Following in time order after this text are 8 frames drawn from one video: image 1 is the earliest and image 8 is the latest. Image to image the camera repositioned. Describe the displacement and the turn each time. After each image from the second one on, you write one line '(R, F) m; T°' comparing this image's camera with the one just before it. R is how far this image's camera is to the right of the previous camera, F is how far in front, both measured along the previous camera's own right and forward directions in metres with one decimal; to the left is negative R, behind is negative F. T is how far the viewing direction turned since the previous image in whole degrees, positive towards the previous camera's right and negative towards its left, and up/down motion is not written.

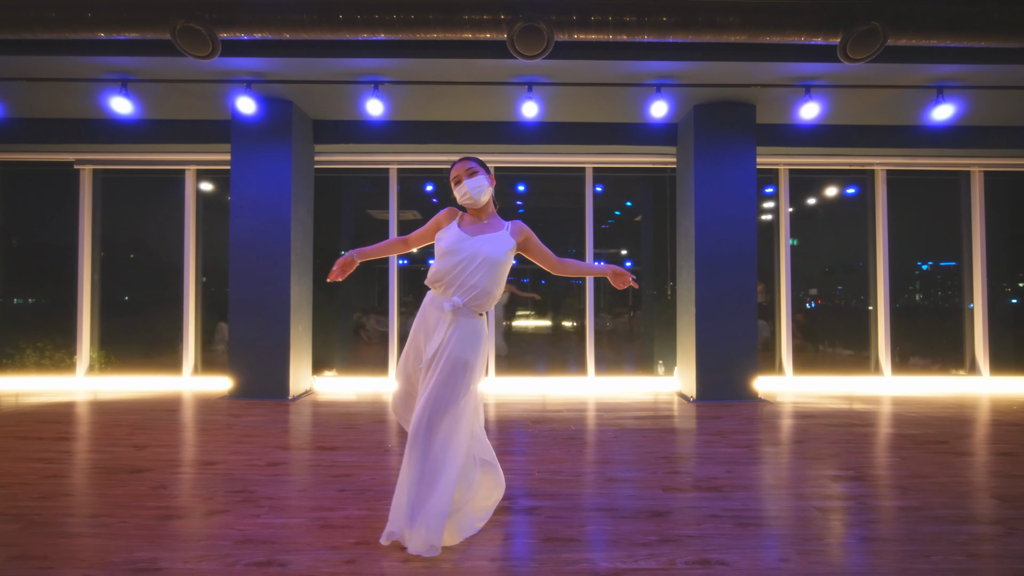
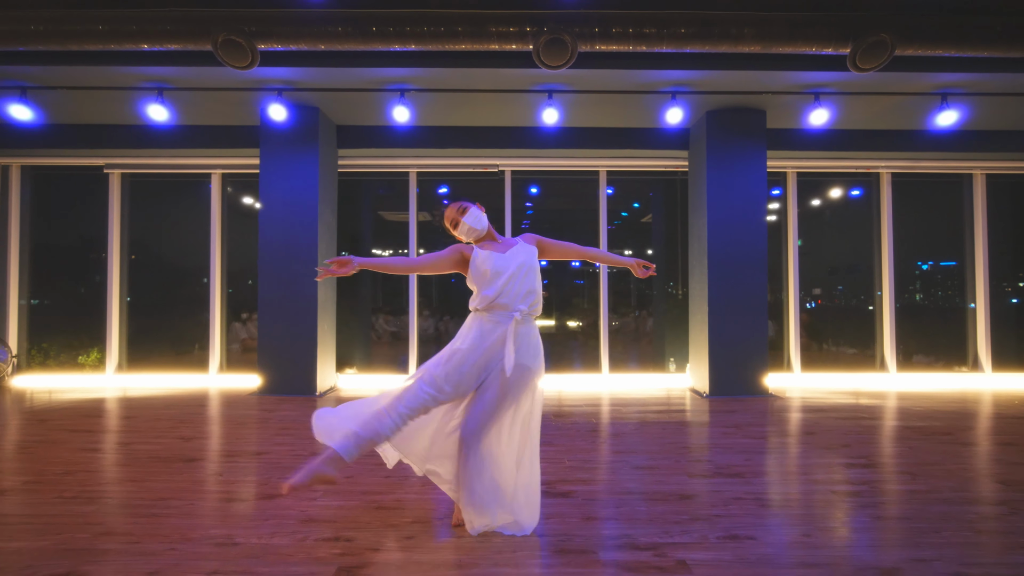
(-0.1, -0.2) m; 0°
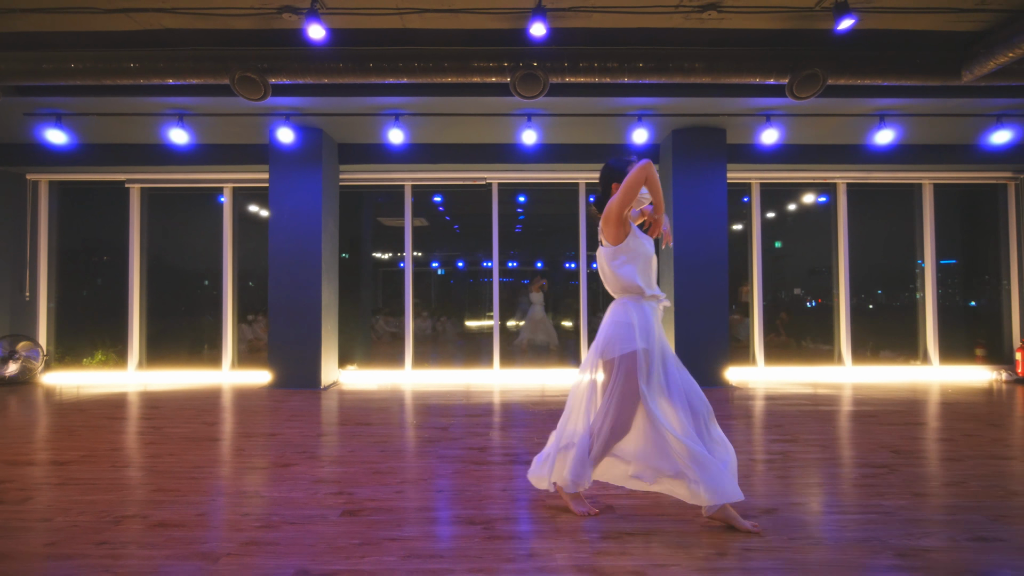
(+0.1, -0.5) m; 0°
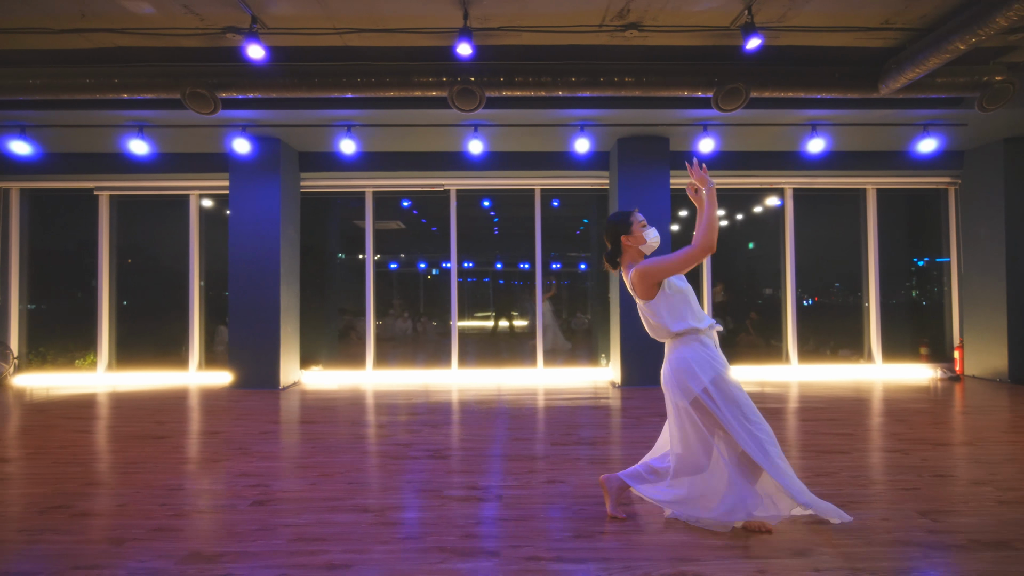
(+0.4, -0.2) m; 0°
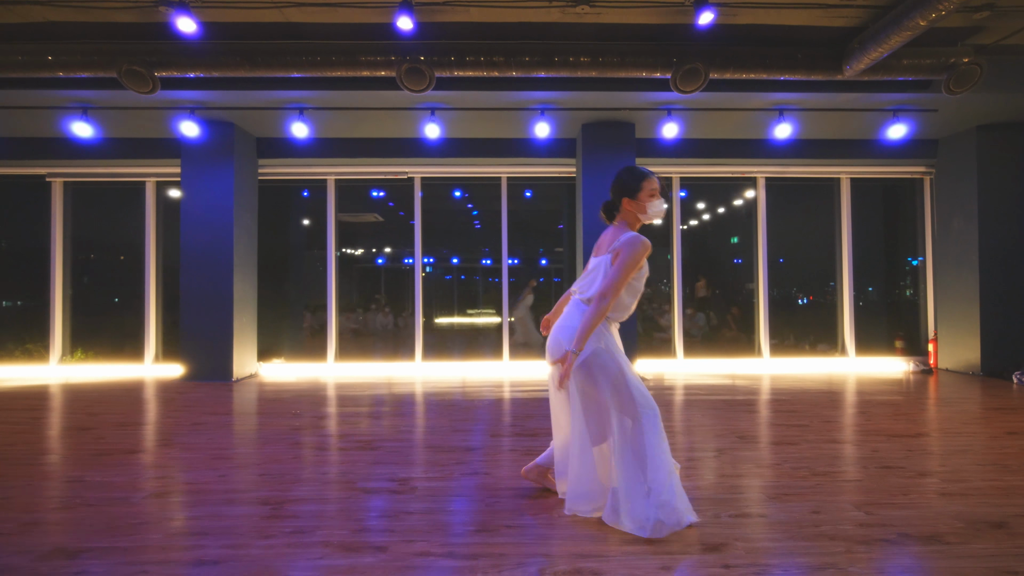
(+0.3, +0.2) m; 0°
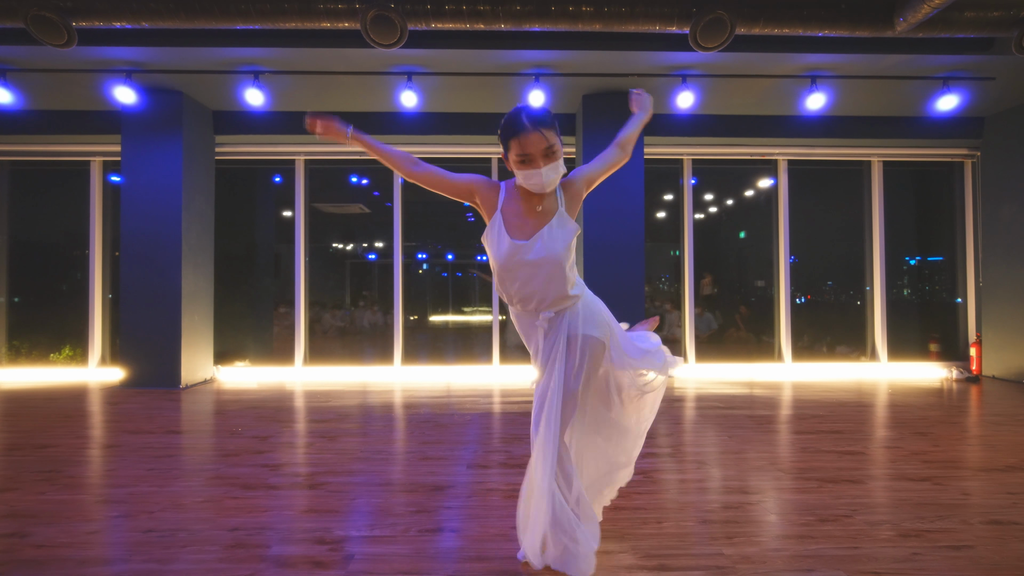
(+0.1, +0.7) m; 0°
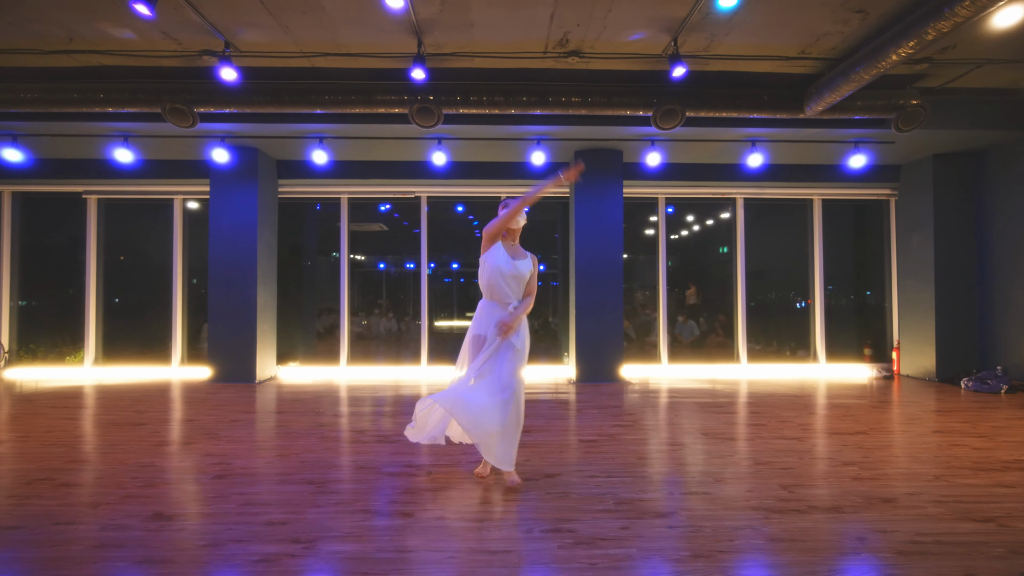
(-0.1, -1.2) m; 0°
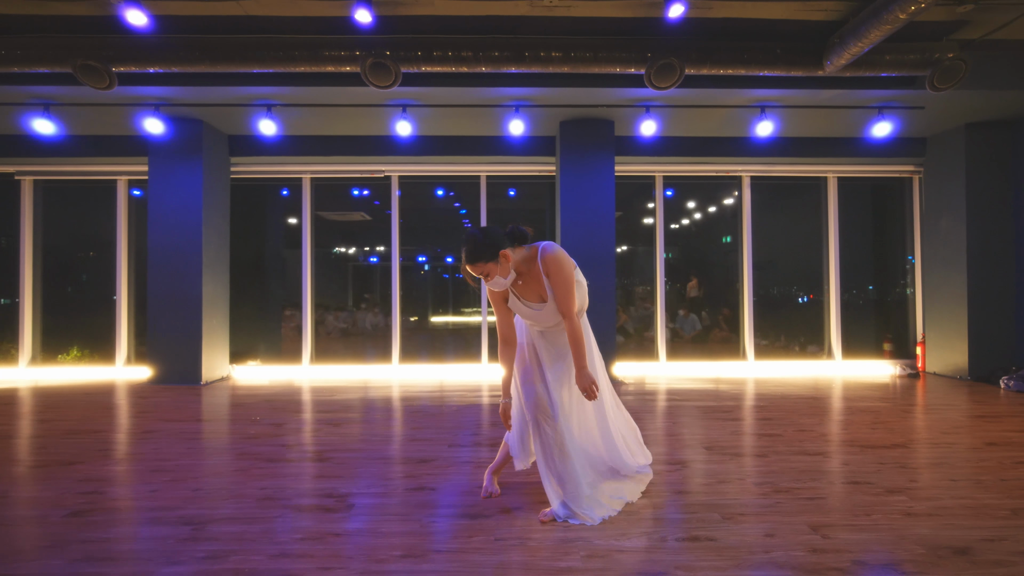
(+0.2, +0.7) m; 0°
